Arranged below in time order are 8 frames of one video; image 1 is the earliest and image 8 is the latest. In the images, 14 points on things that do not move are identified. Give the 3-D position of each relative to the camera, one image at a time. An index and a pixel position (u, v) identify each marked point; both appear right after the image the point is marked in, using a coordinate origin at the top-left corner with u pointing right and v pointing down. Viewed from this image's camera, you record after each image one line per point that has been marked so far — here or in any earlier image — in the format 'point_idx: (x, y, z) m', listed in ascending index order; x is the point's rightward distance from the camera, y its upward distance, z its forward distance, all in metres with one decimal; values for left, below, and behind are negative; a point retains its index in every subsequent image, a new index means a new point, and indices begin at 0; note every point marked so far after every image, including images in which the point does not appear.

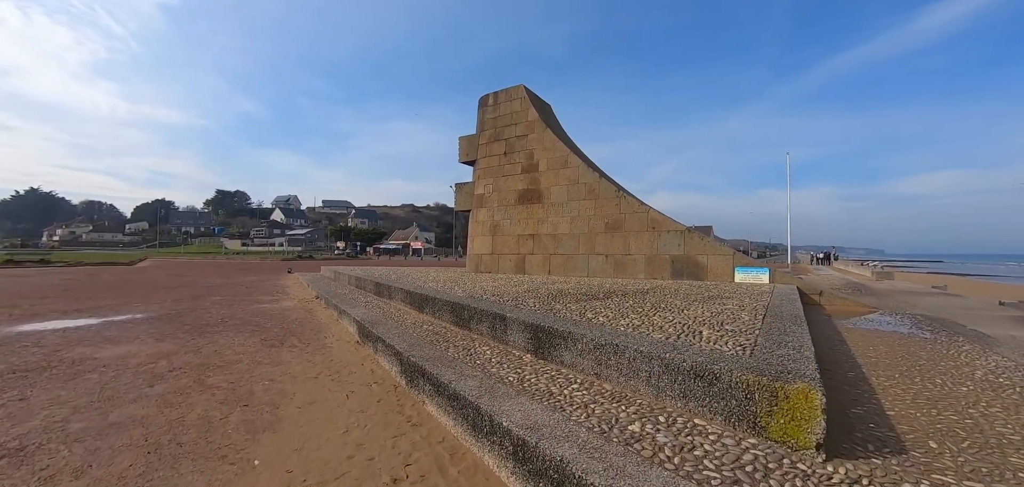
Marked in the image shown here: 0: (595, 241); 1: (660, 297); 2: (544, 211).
0: (+2.0, +0.1, +9.7) m
1: (+2.2, -0.8, +5.4) m
2: (+0.6, +1.0, +10.6) m
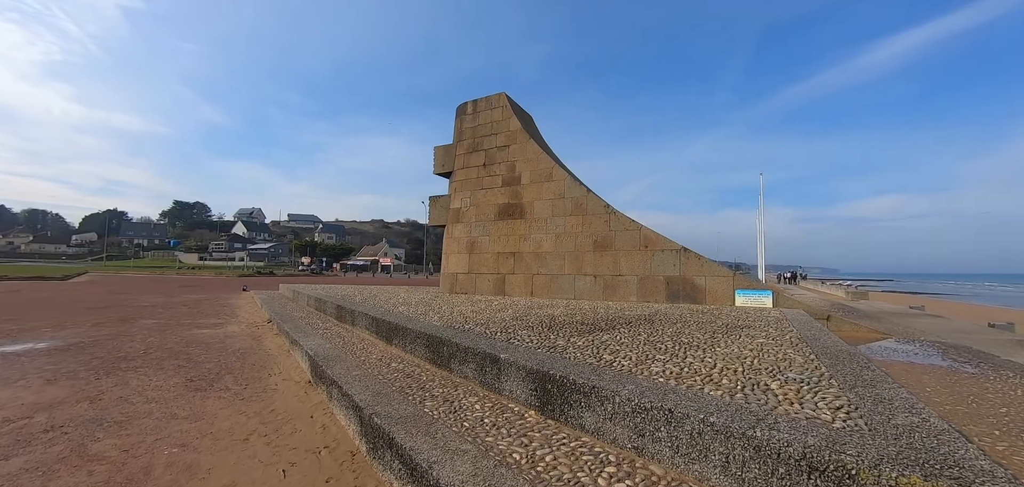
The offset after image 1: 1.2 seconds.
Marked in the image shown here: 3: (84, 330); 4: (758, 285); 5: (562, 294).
0: (+1.6, -0.4, +9.0) m
1: (+2.1, -1.1, +4.7) m
2: (+0.1, +0.5, +9.8) m
3: (-9.9, -2.0, +8.4) m
4: (+4.9, -0.8, +7.3) m
5: (+1.1, -1.3, +9.2) m
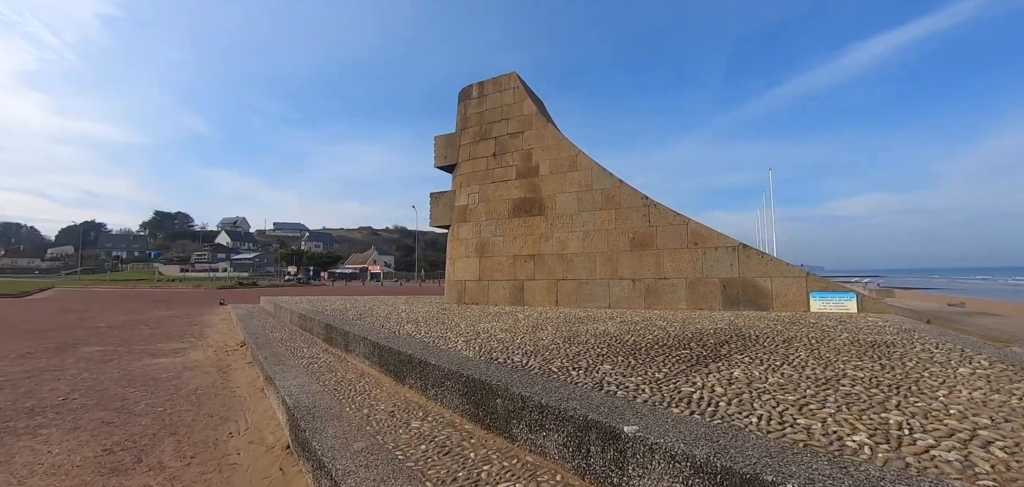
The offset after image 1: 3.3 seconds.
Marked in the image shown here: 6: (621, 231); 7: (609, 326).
0: (+2.0, -0.4, +7.7) m
1: (+2.6, -1.0, +3.4) m
2: (+0.5, +0.5, +8.5) m
3: (-9.4, -2.2, +6.8) m
4: (+5.3, -0.7, +6.1) m
5: (+1.5, -1.3, +7.9) m
6: (+2.1, +0.3, +7.7) m
7: (+1.3, -1.2, +5.1) m
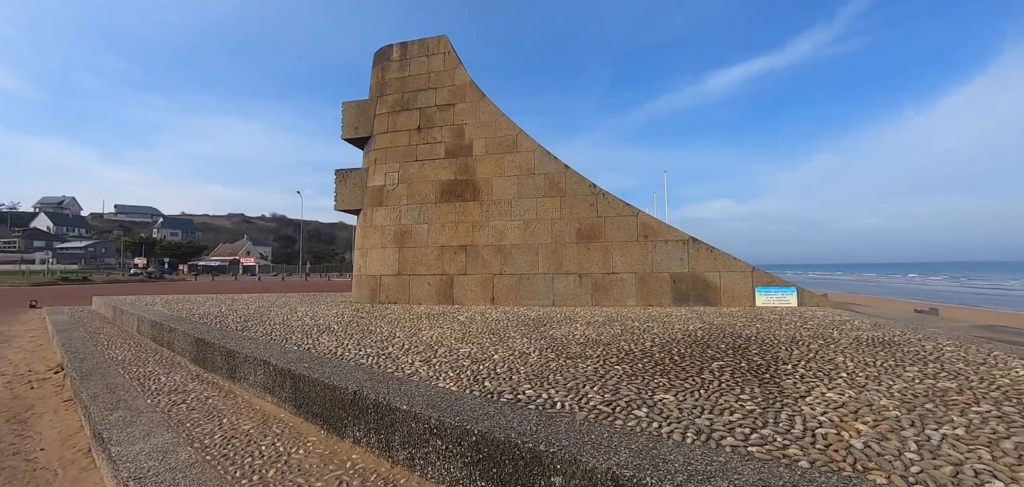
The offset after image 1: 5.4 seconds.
0: (+0.9, -0.2, +7.1) m
1: (+2.6, -0.9, +3.1) m
2: (-0.7, +0.7, +7.5) m
3: (-9.9, -1.9, +3.4) m
4: (+4.6, -0.7, +6.4) m
5: (+0.4, -1.1, +7.1) m
6: (+1.0, +0.4, +7.1) m
7: (+0.9, -1.1, +4.4) m
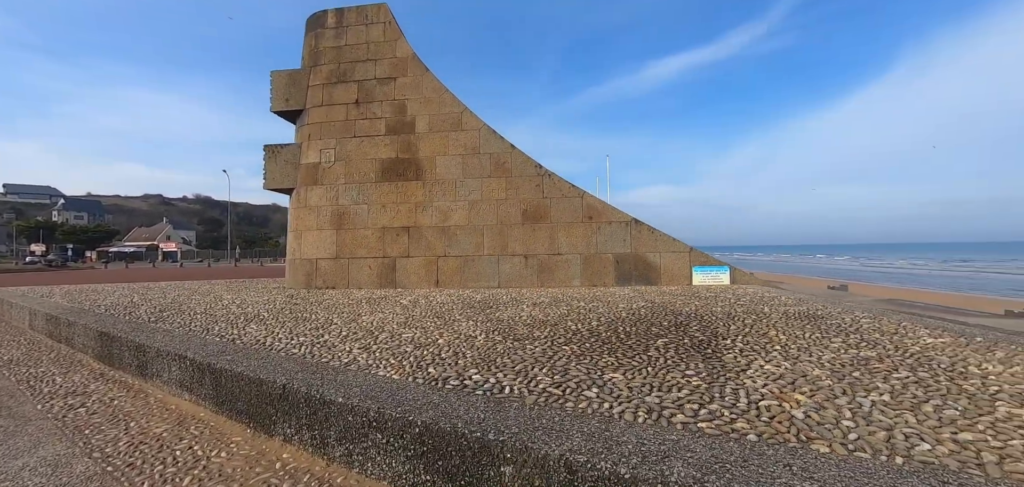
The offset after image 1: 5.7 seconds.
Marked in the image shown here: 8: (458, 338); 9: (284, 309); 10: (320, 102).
0: (0.0, +0.1, +7.0) m
1: (+2.2, -0.8, +3.3) m
2: (-1.6, +1.0, +7.1) m
3: (-10.3, -1.7, +2.0) m
4: (+3.7, -0.3, +6.8) m
5: (-0.5, -0.7, +7.0) m
6: (+0.1, +0.8, +7.0) m
7: (+0.3, -0.8, +4.3) m
8: (-0.5, -0.9, +3.4) m
9: (-3.5, -1.0, +5.7) m
10: (-3.9, +2.9, +7.6) m
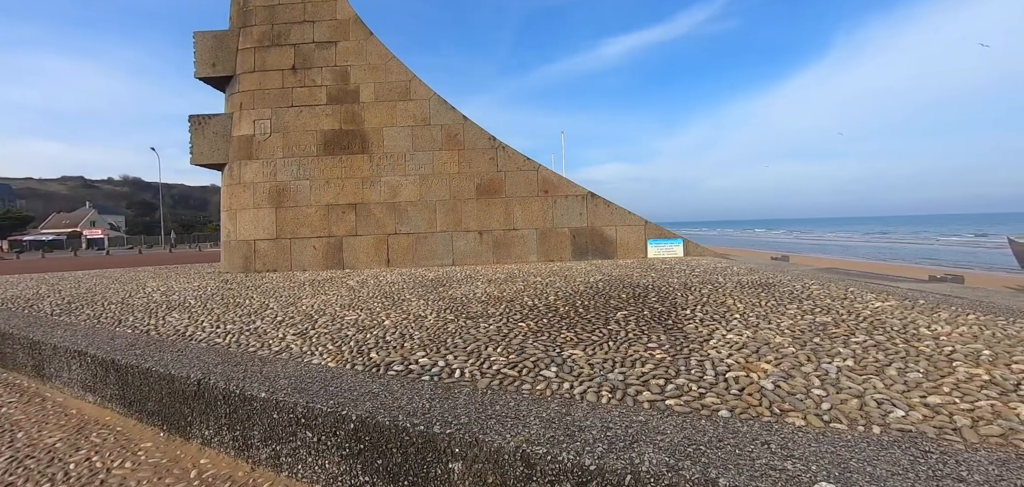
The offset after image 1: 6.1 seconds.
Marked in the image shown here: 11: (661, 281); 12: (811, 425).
0: (-0.8, +0.6, +6.7) m
1: (+1.8, -0.5, +3.3) m
2: (-2.4, +1.4, +6.6) m
3: (-10.4, -1.8, +0.8) m
4: (+3.0, +0.2, +6.9) m
5: (-1.3, -0.3, +6.7) m
6: (-0.7, +1.2, +6.6) m
7: (-0.2, -0.5, +4.1) m
8: (-0.9, -0.6, +3.1) m
9: (-4.1, -0.7, +5.1) m
10: (-4.7, +3.3, +6.7) m
11: (+1.9, -0.4, +4.5) m
12: (+0.9, -0.6, +1.2) m
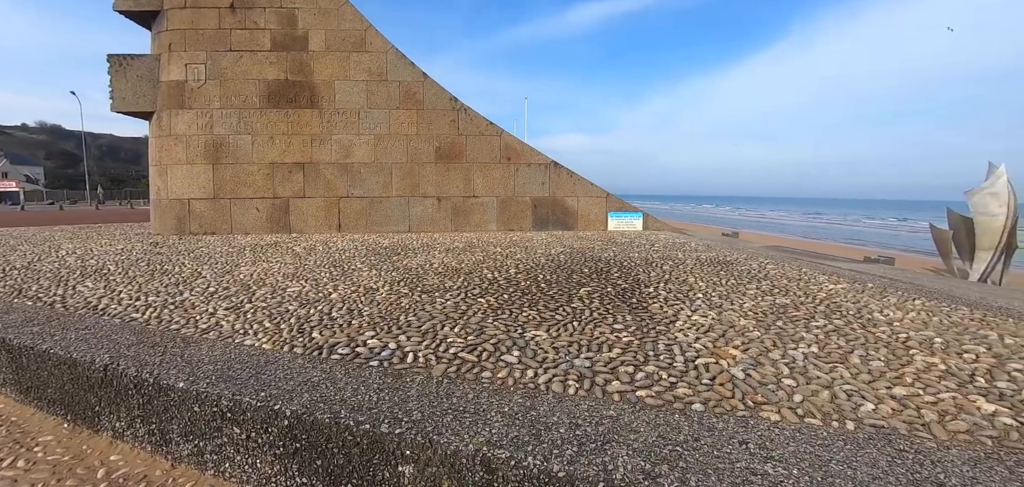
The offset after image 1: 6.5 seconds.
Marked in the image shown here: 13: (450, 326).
0: (-1.4, +1.1, +6.3) m
1: (+1.5, -0.3, +3.3) m
2: (-3.0, +2.0, +6.0) m
3: (-10.5, -1.5, -0.3) m
4: (+2.3, +0.6, +6.9) m
5: (-1.9, +0.2, +6.4) m
6: (-1.3, +1.8, +6.2) m
7: (-0.6, -0.2, +3.9) m
8: (-1.2, -0.4, +2.9) m
9: (-4.6, -0.2, +4.5) m
10: (-5.2, +4.0, +5.7) m
11: (+1.5, -0.1, +4.5) m
12: (+0.8, -0.5, +1.1) m
13: (-0.3, -0.5, +2.1) m
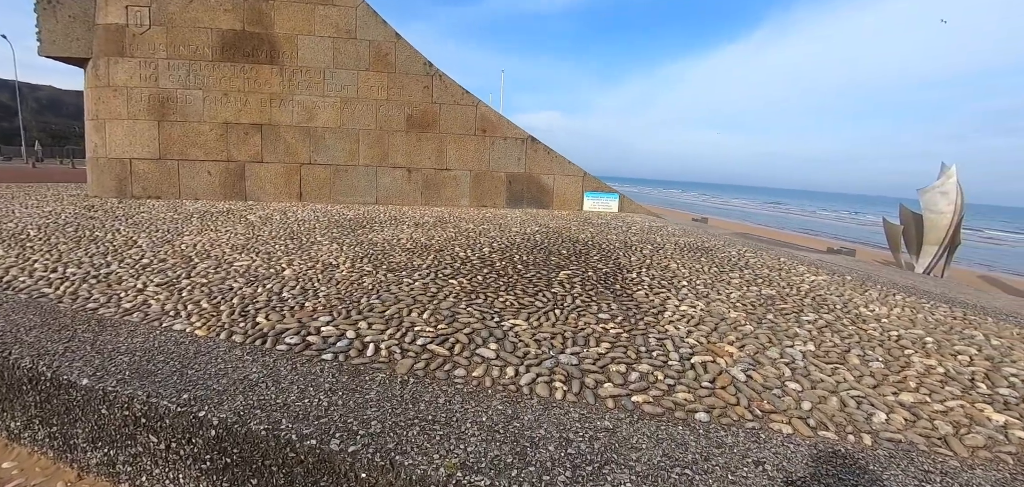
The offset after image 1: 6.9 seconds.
0: (-1.7, +1.5, +5.9) m
1: (+1.3, -0.2, +3.2) m
2: (-3.3, +2.5, +5.5) m
3: (-10.4, -1.2, -1.2) m
4: (+1.9, +1.0, +6.8) m
5: (-2.3, +0.7, +6.0) m
6: (-1.6, +2.2, +5.8) m
7: (-0.8, 0.0, +3.7) m
8: (-1.3, -0.2, +2.6) m
9: (-4.8, +0.2, +4.0) m
10: (-5.4, +4.5, +4.9) m
11: (+1.2, +0.1, +4.4) m
12: (+0.8, -0.5, +1.0) m
13: (-0.5, -0.4, +1.9) m
